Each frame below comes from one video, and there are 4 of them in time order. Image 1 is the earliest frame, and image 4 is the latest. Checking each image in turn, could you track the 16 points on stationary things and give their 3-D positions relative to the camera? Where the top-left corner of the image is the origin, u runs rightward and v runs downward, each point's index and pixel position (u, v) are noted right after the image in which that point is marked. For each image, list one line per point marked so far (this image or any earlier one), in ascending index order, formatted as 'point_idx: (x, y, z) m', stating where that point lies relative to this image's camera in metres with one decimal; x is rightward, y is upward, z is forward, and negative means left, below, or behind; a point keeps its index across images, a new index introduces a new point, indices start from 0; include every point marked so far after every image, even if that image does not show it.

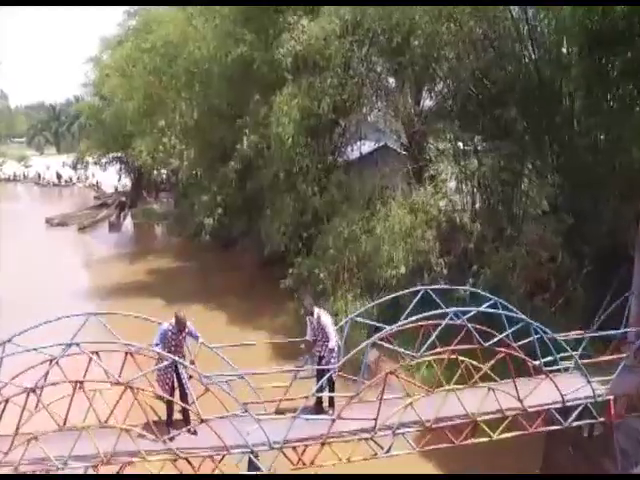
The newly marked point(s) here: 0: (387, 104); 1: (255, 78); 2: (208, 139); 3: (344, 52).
0: (+1.5, +3.0, +12.7) m
1: (-1.6, +4.0, +13.9) m
2: (-3.0, +2.7, +15.2) m
3: (+0.5, +4.0, +11.9) m
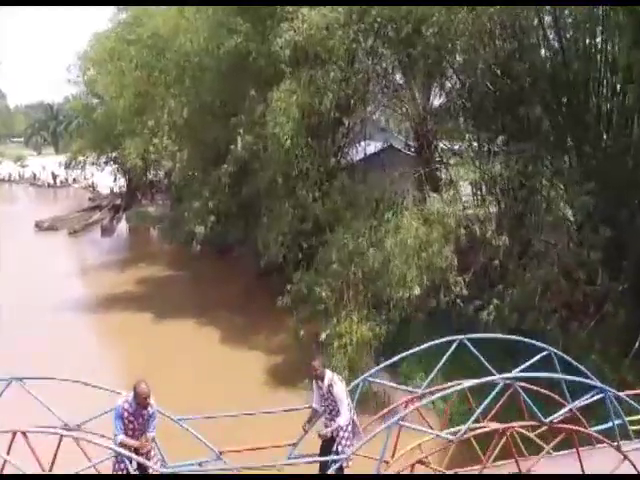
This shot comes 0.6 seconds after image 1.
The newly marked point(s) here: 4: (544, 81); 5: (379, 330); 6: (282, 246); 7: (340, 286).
0: (+1.5, +2.8, +11.4) m
1: (-1.6, +3.8, +12.7) m
2: (-3.0, +2.5, +14.0) m
3: (+0.5, +3.8, +10.7) m
4: (+4.2, +3.0, +10.5) m
5: (+1.0, -1.5, +9.4) m
6: (-0.8, -0.1, +12.2) m
7: (+0.3, -0.8, +9.5) m
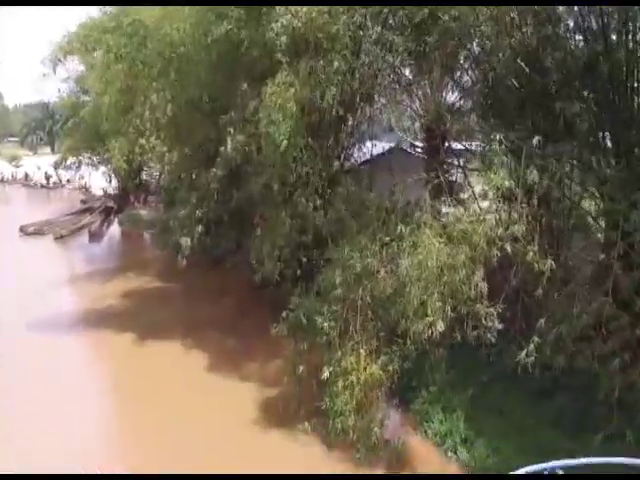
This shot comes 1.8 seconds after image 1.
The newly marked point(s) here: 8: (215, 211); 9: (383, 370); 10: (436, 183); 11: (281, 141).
0: (+1.5, +2.5, +10.0) m
1: (-1.5, +3.5, +11.2) m
2: (-3.0, +2.2, +12.5) m
3: (+0.5, +3.5, +9.3) m
4: (+4.2, +2.7, +9.1) m
5: (+1.0, -1.8, +7.9) m
6: (-0.8, -0.4, +10.8) m
7: (+0.4, -1.0, +8.1) m
8: (-2.3, +0.6, +12.3) m
9: (+0.9, -1.8, +7.9) m
10: (+2.0, +1.0, +9.4) m
11: (-0.7, +1.7, +9.7) m
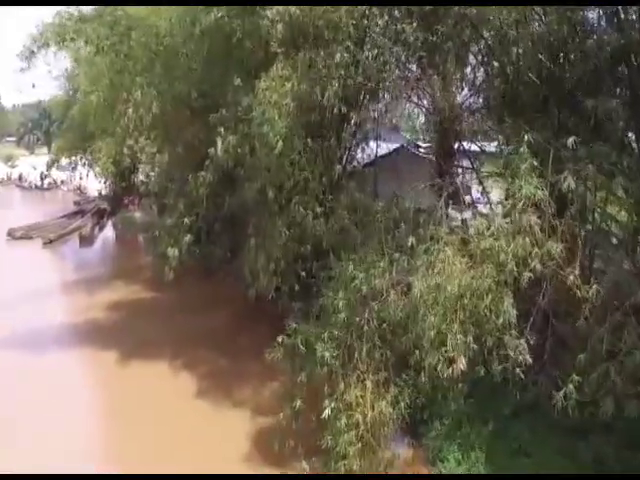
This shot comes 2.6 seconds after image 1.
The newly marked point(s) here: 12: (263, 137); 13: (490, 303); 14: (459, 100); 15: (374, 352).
0: (+1.5, +2.3, +8.9) m
1: (-1.5, +3.3, +10.2) m
2: (-3.0, +2.0, +11.5) m
3: (+0.5, +3.3, +8.2) m
4: (+4.2, +2.5, +8.0) m
5: (+1.0, -2.0, +6.9) m
6: (-0.8, -0.6, +9.7) m
7: (+0.4, -1.2, +7.0) m
8: (-2.3, +0.4, +11.3) m
9: (+0.9, -2.0, +6.8) m
10: (+2.0, +0.8, +8.4) m
11: (-0.7, +1.5, +8.7) m
12: (-0.9, +1.7, +8.9) m
13: (+1.9, -0.6, +6.2) m
14: (+2.3, +2.2, +8.7) m
15: (+0.7, -1.4, +6.9) m
